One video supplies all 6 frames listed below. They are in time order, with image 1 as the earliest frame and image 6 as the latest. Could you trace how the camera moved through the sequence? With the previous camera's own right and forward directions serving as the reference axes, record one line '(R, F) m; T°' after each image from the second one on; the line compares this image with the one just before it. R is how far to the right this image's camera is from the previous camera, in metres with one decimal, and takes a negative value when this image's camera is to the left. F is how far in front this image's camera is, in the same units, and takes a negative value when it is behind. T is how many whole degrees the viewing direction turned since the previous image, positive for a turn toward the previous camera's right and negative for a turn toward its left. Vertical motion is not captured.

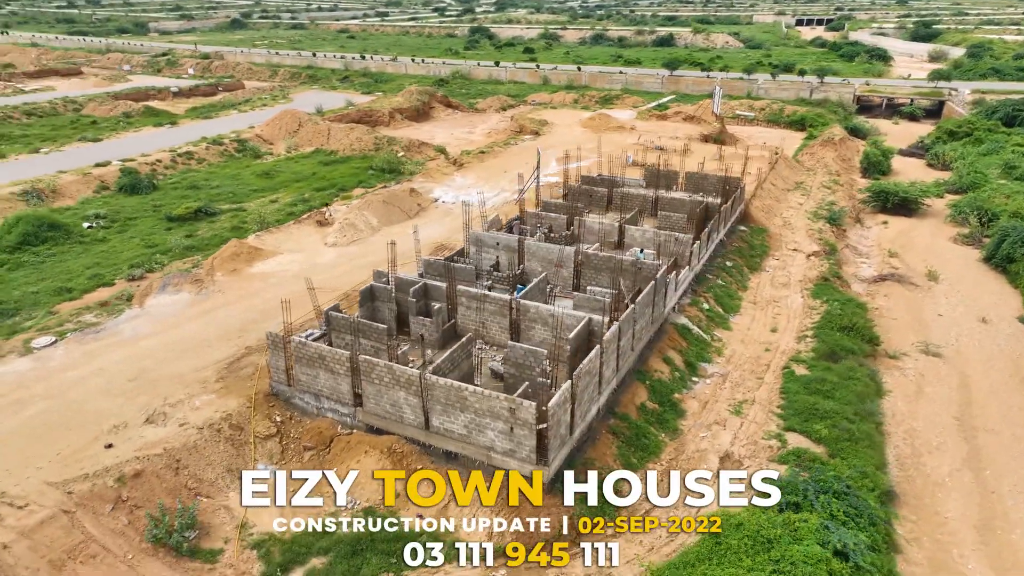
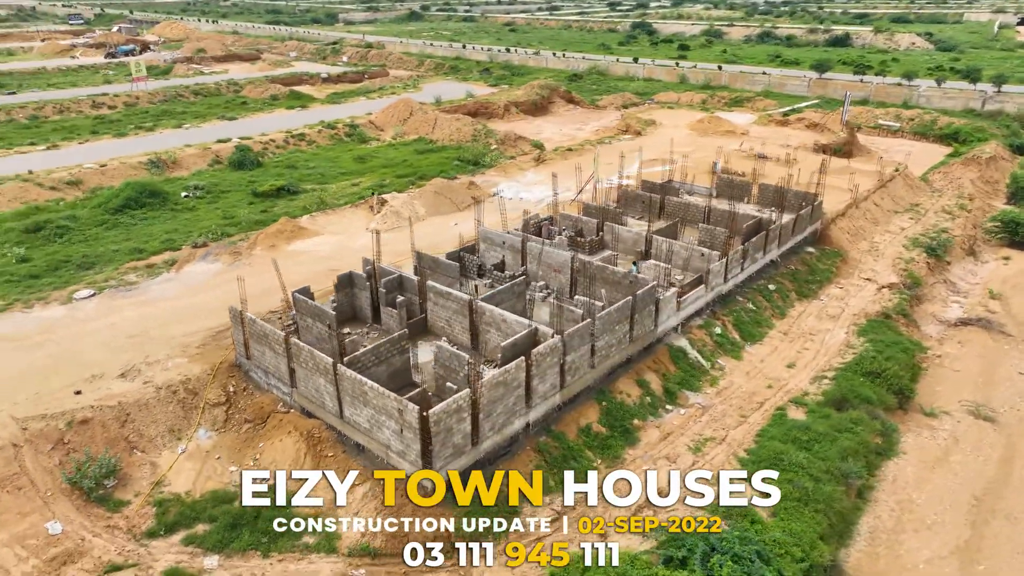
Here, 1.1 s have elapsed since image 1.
(+3.7, +0.8) m; -13°
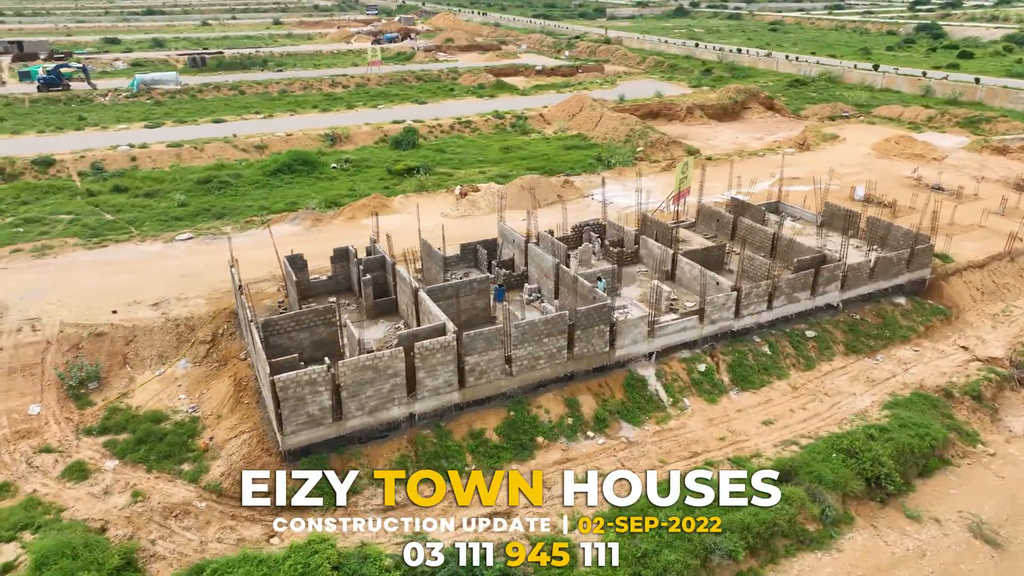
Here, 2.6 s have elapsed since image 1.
(+5.6, +1.0) m; -20°
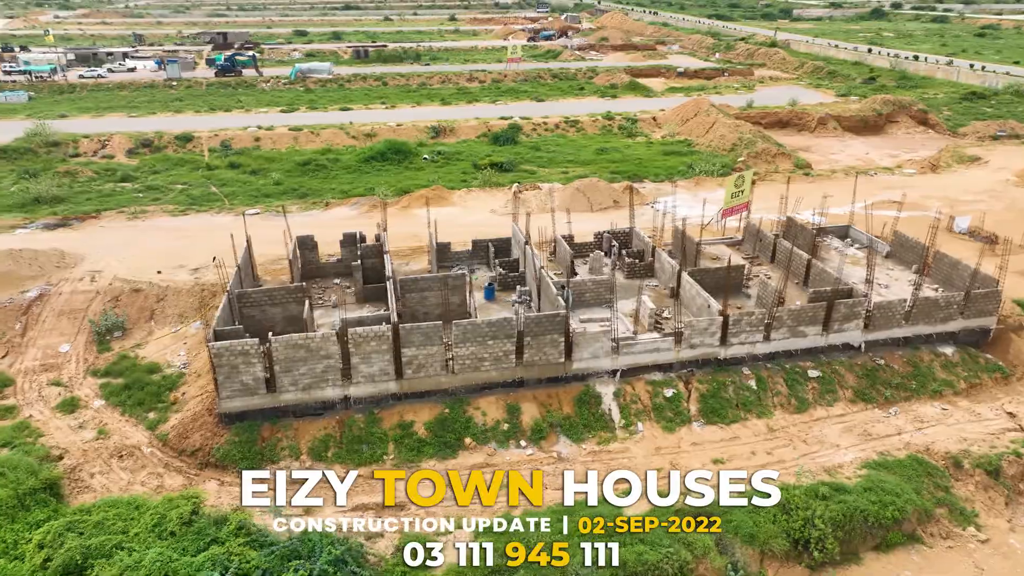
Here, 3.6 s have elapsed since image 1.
(+3.8, +0.5) m; -13°
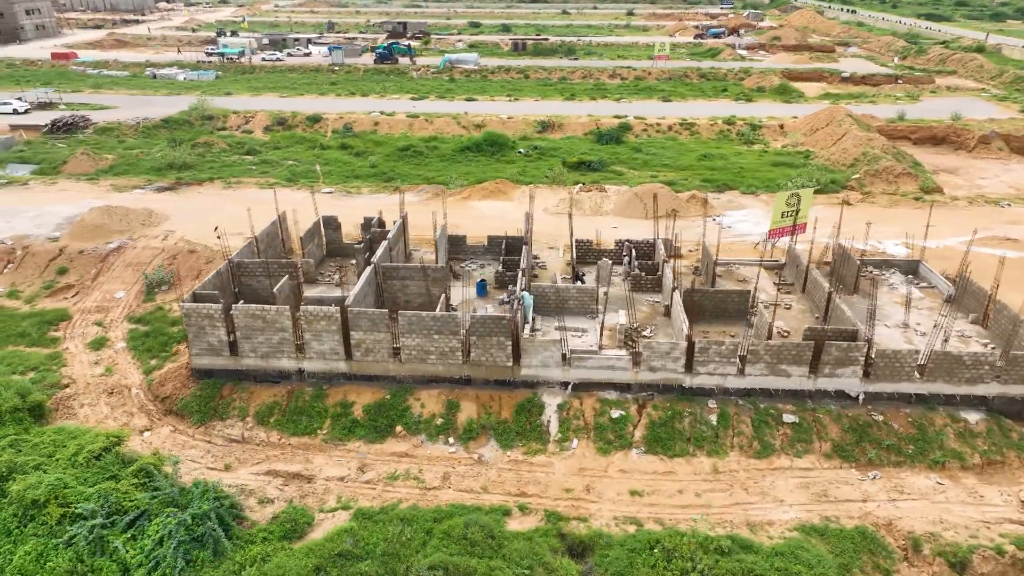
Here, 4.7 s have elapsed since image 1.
(+3.9, +0.6) m; -14°
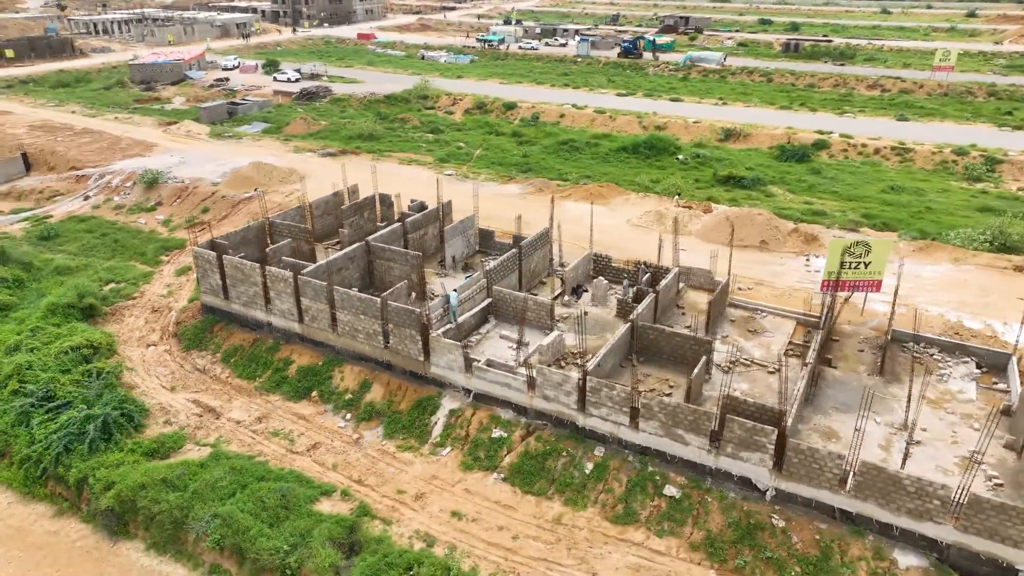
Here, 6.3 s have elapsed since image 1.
(+6.2, +1.5) m; -23°
